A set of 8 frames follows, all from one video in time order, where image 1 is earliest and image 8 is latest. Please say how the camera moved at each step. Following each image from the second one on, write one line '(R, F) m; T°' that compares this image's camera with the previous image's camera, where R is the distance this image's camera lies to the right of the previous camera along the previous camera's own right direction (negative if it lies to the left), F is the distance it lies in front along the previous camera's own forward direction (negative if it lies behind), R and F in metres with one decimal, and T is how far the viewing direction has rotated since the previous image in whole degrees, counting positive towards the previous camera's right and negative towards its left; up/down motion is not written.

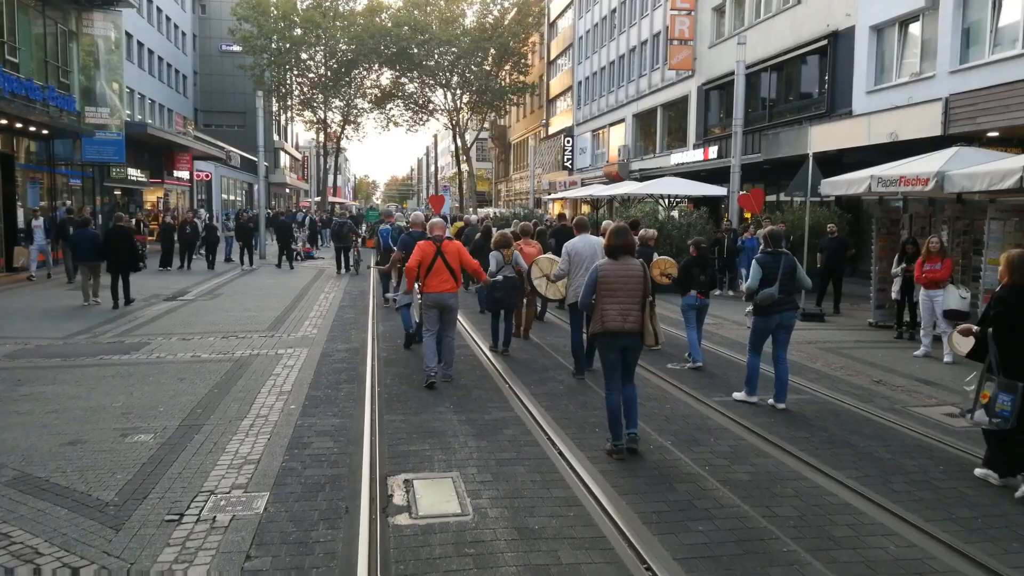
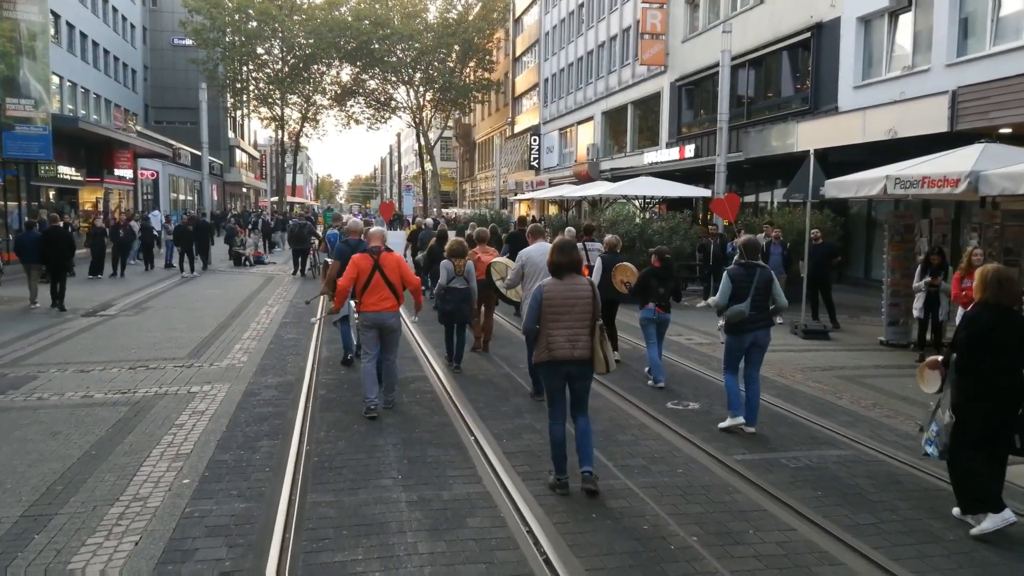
(0.0, +1.9) m; +2°
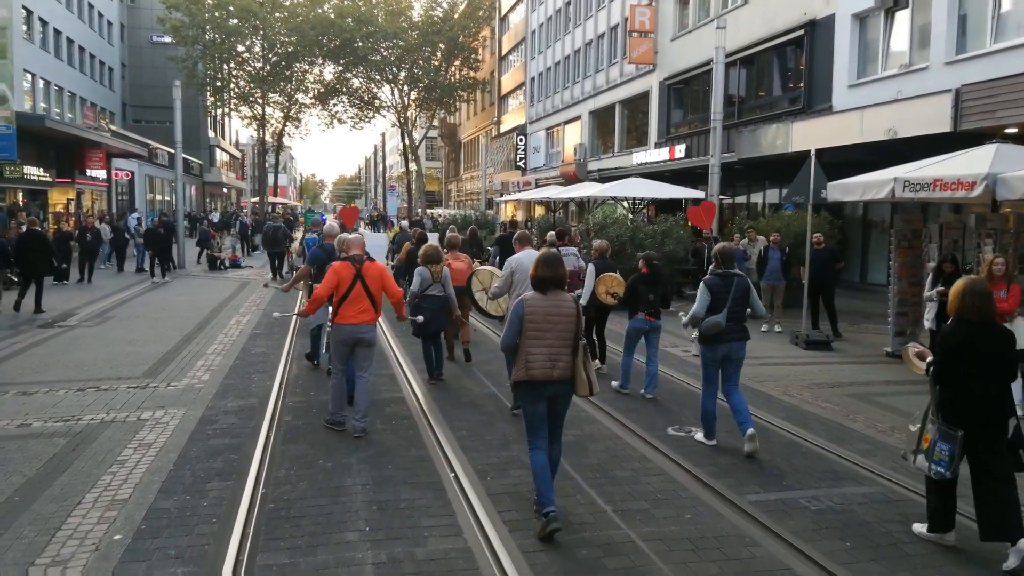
(0.0, +0.8) m; +1°
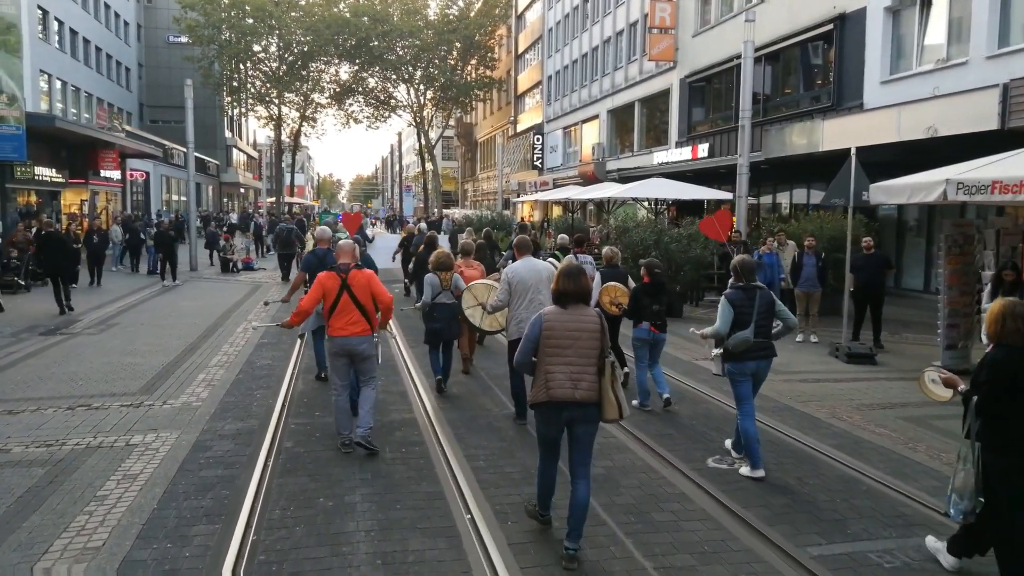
(-0.1, +0.7) m; -1°
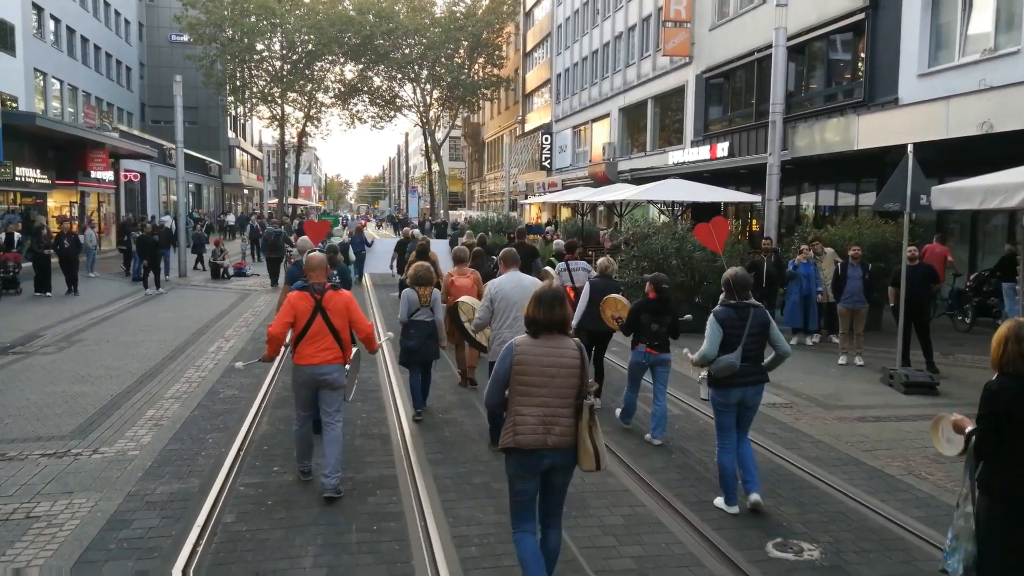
(0.0, +1.6) m; -1°
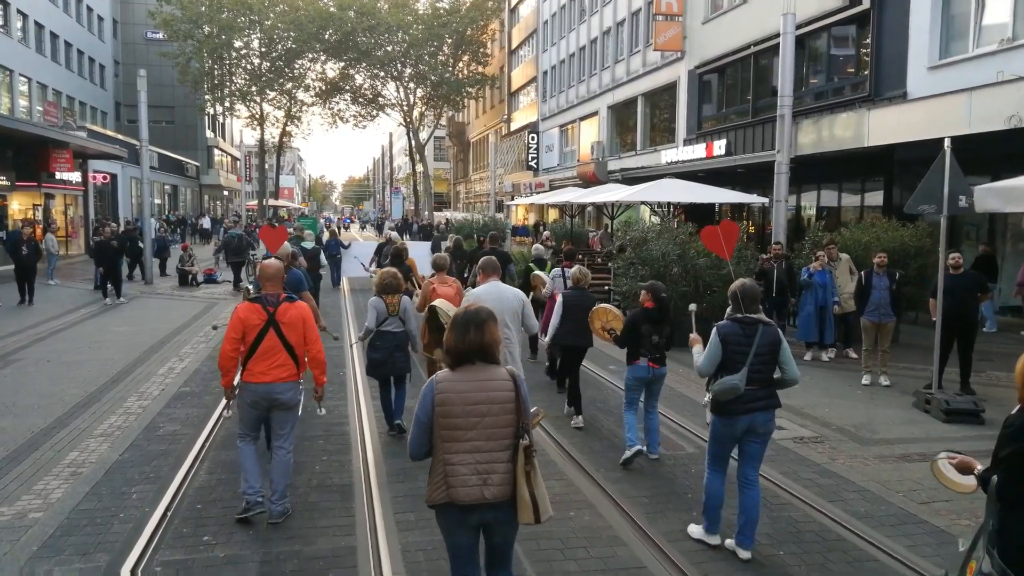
(0.0, +1.3) m; +1°
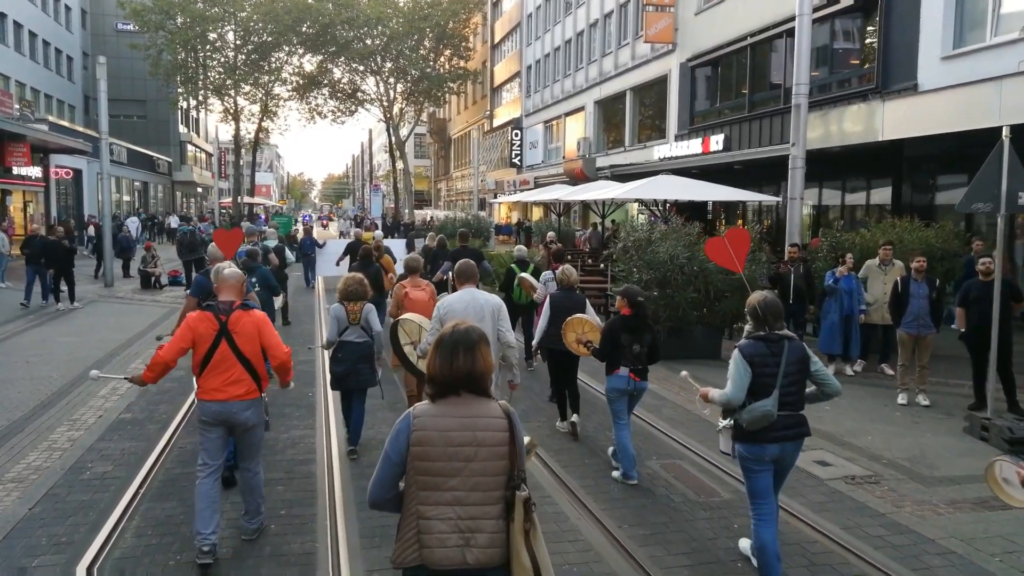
(-0.2, +1.3) m; +1°
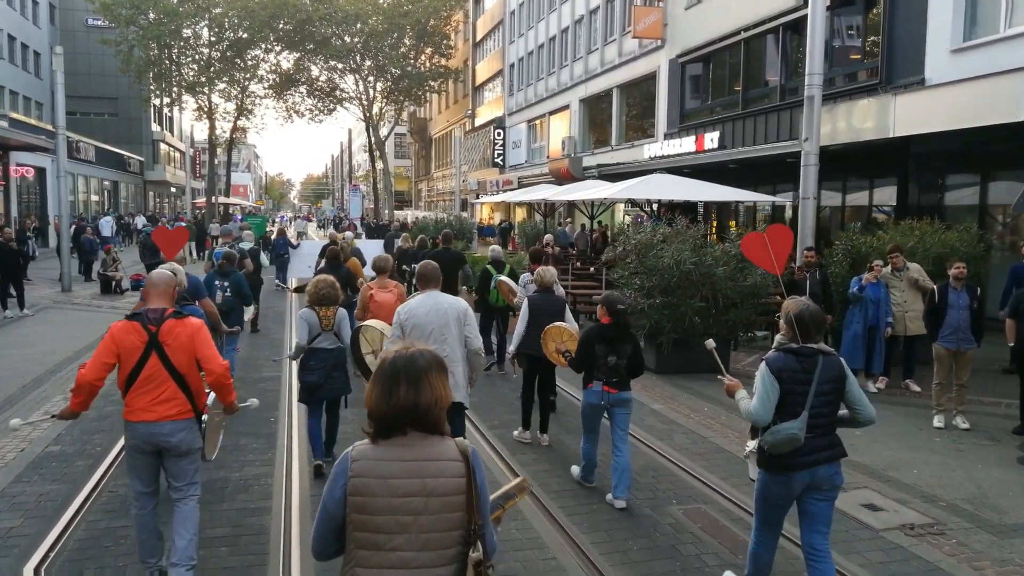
(-0.1, +1.1) m; +1°
